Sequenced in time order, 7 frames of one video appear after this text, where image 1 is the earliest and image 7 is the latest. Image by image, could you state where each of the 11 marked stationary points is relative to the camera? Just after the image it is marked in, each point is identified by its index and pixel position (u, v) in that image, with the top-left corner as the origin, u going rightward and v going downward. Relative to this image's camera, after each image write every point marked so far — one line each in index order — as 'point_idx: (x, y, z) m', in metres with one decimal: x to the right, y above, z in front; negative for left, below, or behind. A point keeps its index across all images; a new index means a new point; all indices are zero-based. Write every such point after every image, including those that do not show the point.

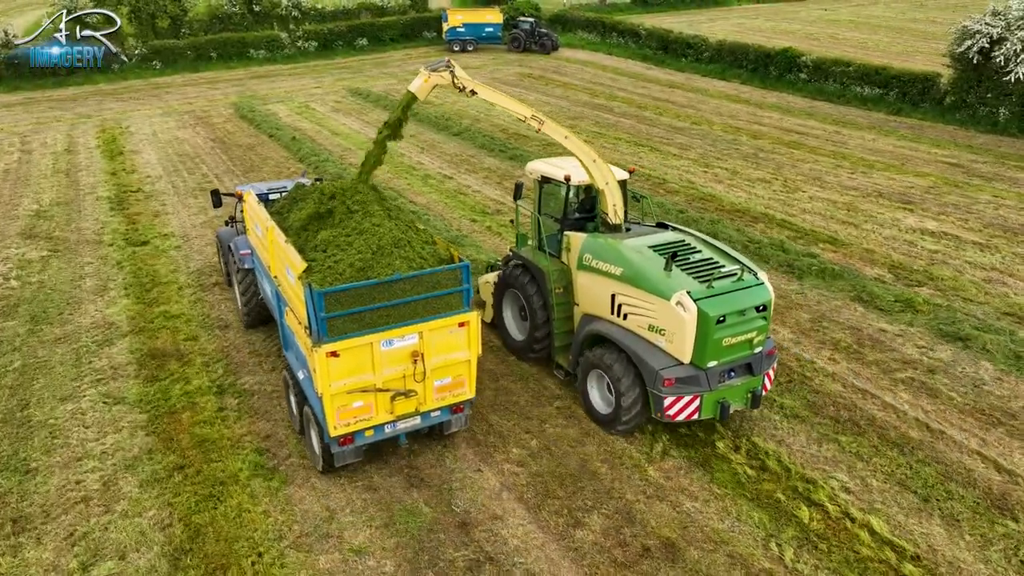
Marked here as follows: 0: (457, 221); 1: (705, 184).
0: (-1.3, +1.6, +12.7) m
1: (+5.2, +2.8, +14.7) m
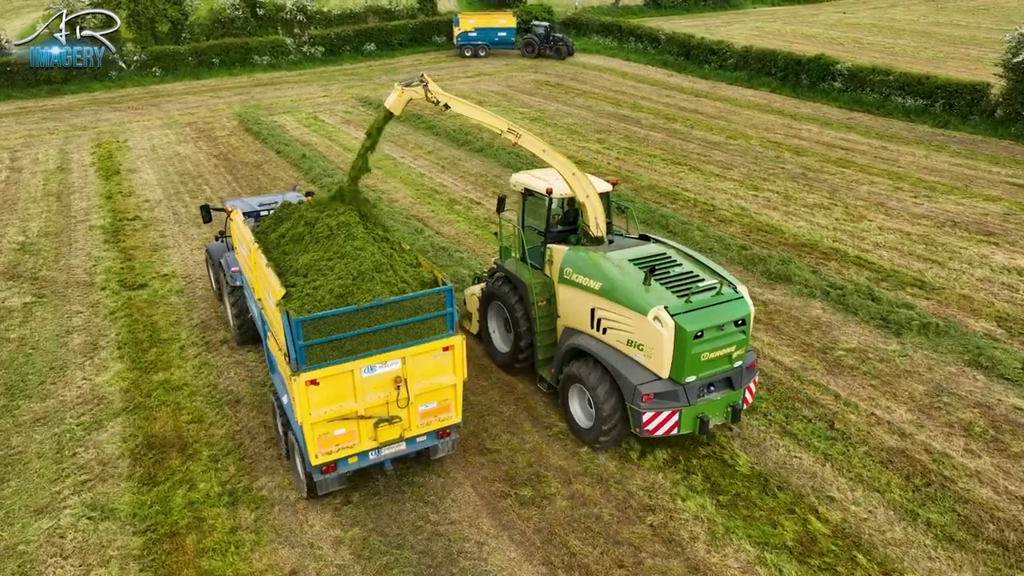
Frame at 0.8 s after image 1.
0: (-0.5, +0.7, +11.4) m
1: (+6.0, +1.9, +13.4) m
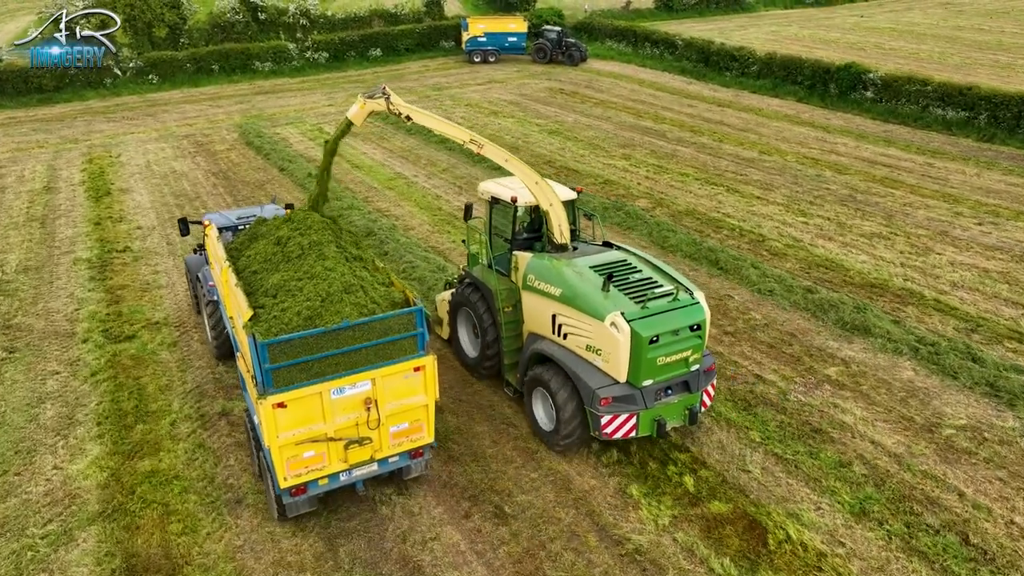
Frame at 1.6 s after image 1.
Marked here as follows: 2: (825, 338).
0: (+0.2, -0.1, +10.1) m
1: (+6.7, +1.0, +12.1) m
2: (+5.0, -0.8, +8.8) m
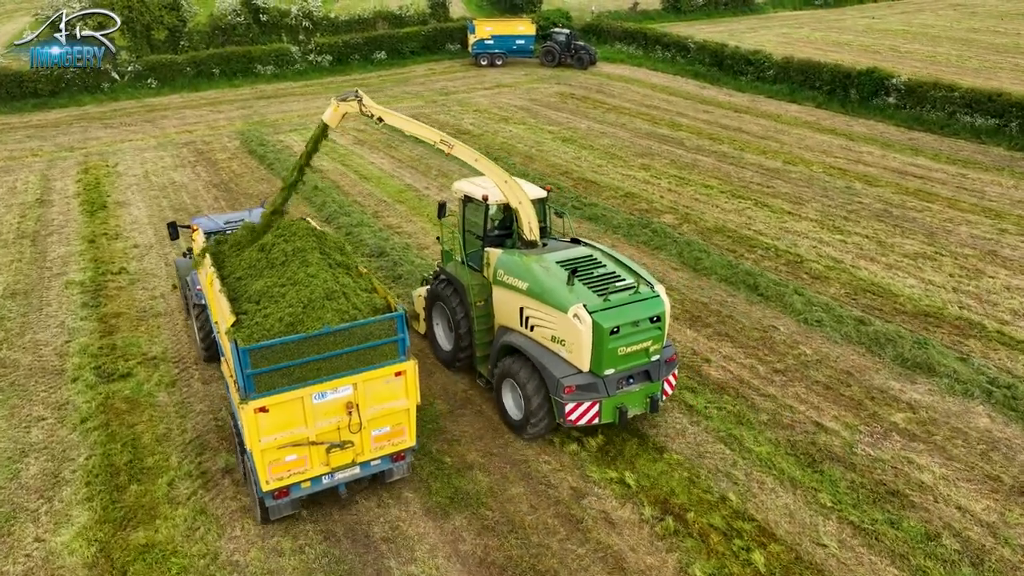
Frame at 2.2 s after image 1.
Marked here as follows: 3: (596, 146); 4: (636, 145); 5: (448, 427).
0: (+0.6, -0.6, +9.4) m
1: (+7.1, +0.5, +11.3) m
2: (+5.4, -1.3, +8.0) m
3: (+3.0, +5.1, +19.6) m
4: (+4.4, +5.1, +19.6) m
5: (-0.8, -1.8, +7.1) m
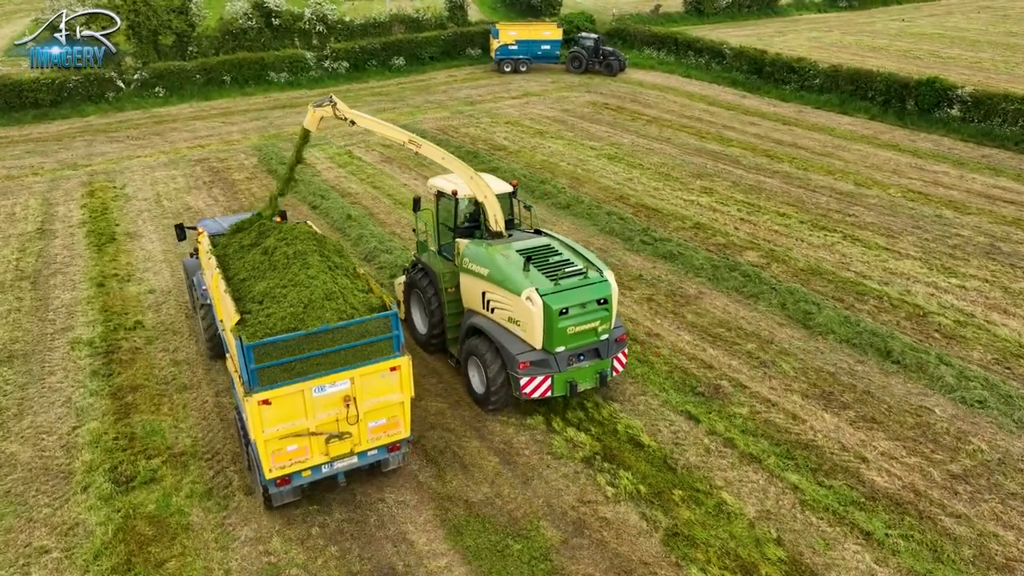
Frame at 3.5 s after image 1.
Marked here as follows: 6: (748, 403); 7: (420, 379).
0: (+2.0, -1.7, +7.8) m
1: (+8.5, -0.5, +9.8) m
2: (+6.8, -2.3, +6.4) m
3: (+4.4, +4.1, +18.0) m
4: (+5.8, +4.1, +18.0) m
5: (+0.6, -2.8, +5.6) m
6: (+3.3, -1.6, +7.7) m
7: (-1.4, -1.4, +8.3) m
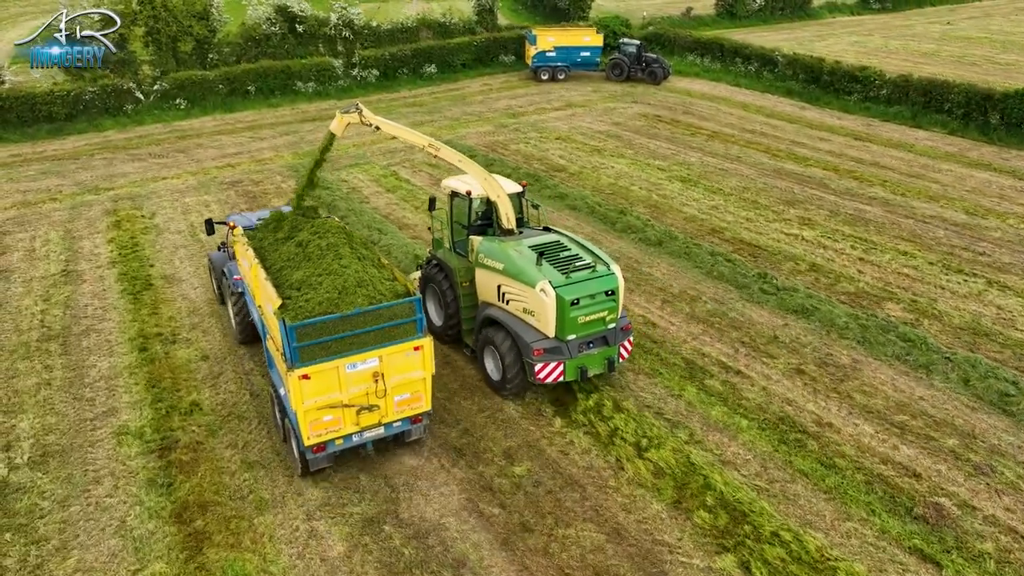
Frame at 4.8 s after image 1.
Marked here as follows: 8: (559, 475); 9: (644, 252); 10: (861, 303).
0: (+4.0, -2.8, +6.1) m
1: (+10.5, -1.6, +8.1) m
2: (+8.8, -3.4, +4.8) m
3: (+6.4, +3.0, +16.3) m
4: (+7.8, +3.0, +16.3) m
5: (+2.5, -3.9, +3.9) m
6: (+5.3, -2.7, +6.1) m
7: (+0.6, -2.5, +6.7) m
8: (+0.6, -2.4, +6.9) m
9: (+3.0, +0.8, +12.4) m
10: (+6.7, -0.3, +10.5) m
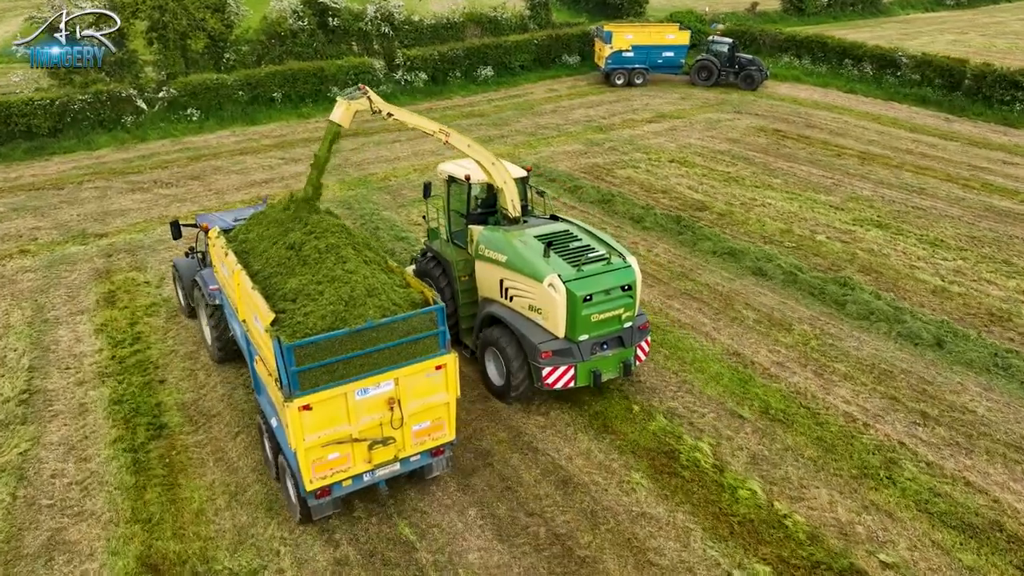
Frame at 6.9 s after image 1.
0: (+7.0, -4.7, +1.7) m
1: (+13.5, -3.5, +3.6) m
2: (+11.8, -5.3, +0.3) m
3: (+9.4, +1.0, +11.8) m
4: (+10.9, +1.1, +11.9) m
5: (+5.6, -5.8, -0.6) m
6: (+8.4, -4.6, +1.6) m
7: (+3.6, -4.4, +2.2) m
8: (+3.7, -4.2, +2.4) m
9: (+6.1, -1.1, +7.9) m
10: (+9.7, -2.2, +6.0) m
